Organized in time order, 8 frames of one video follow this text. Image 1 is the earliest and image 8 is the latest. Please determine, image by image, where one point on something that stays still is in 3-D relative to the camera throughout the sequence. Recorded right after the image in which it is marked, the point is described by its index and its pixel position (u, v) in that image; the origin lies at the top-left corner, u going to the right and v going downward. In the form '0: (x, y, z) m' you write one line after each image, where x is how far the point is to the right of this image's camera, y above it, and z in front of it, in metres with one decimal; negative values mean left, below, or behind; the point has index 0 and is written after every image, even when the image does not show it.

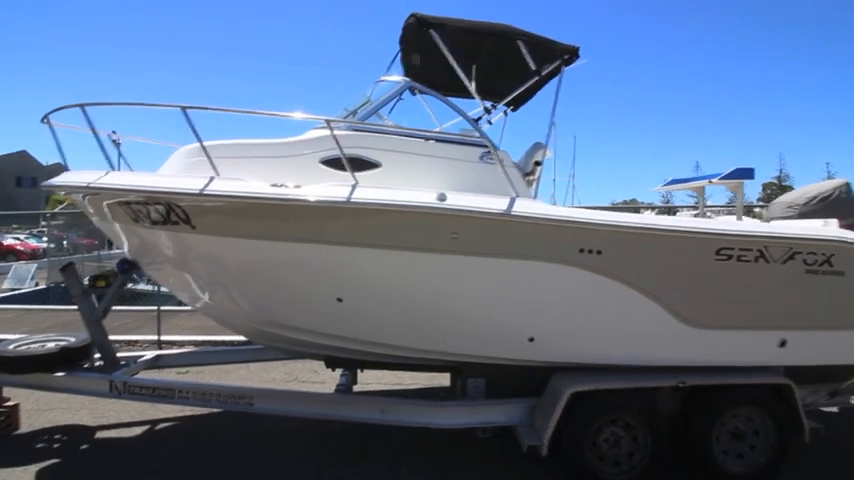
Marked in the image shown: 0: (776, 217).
0: (+2.5, +0.2, +4.3) m
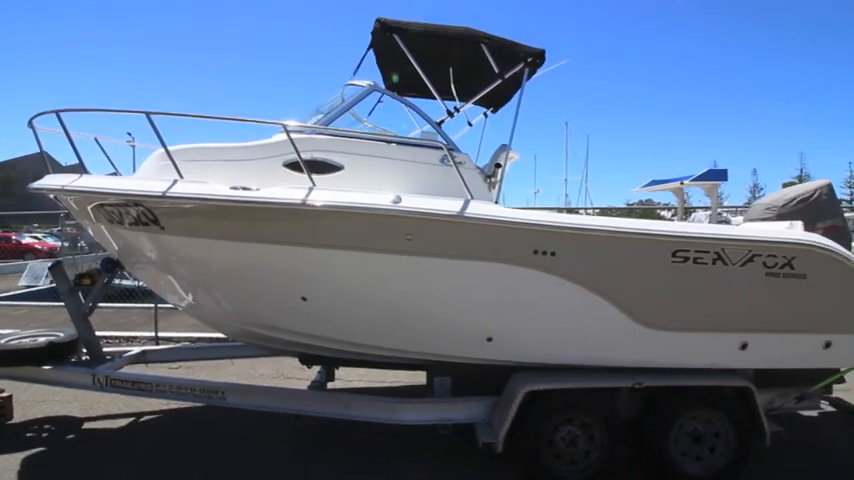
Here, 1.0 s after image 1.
0: (+2.4, +0.2, +4.3) m
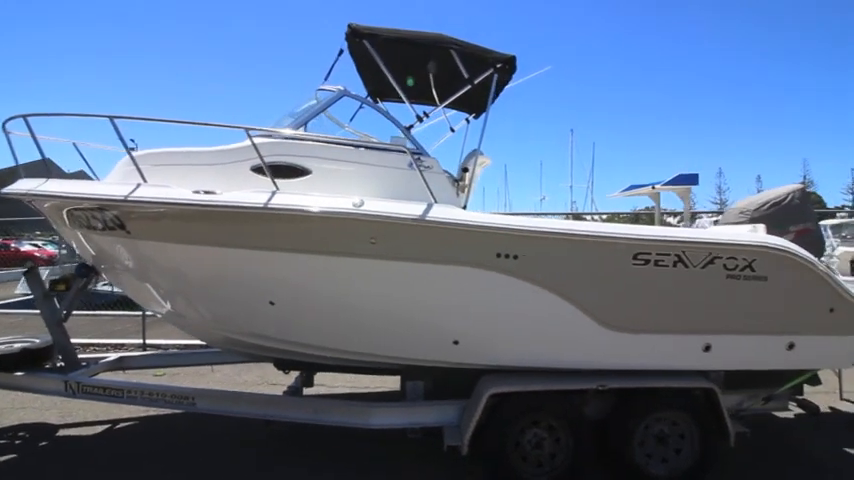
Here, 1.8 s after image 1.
0: (+2.2, +0.1, +4.3) m
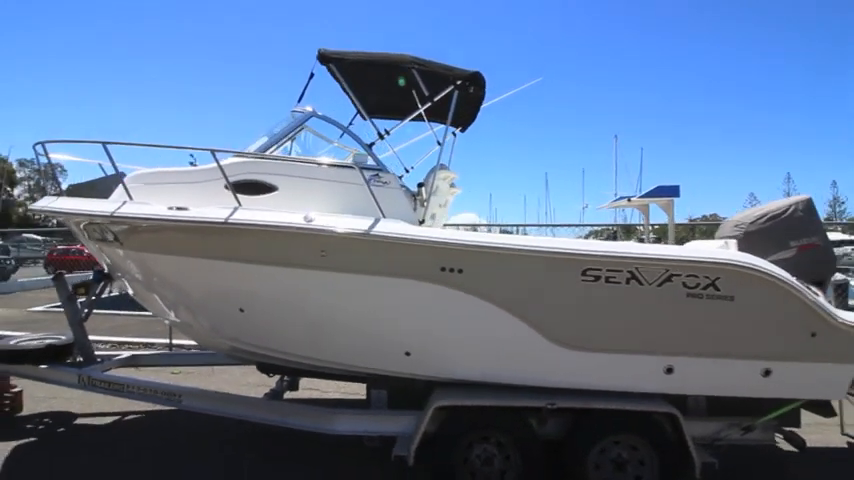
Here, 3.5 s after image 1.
0: (+2.1, 0.0, +4.1) m
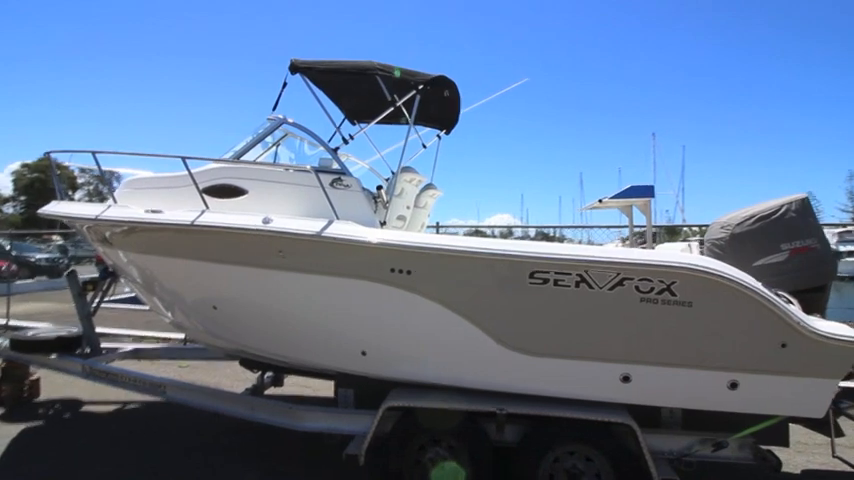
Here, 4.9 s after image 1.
0: (+1.9, 0.0, +3.8) m
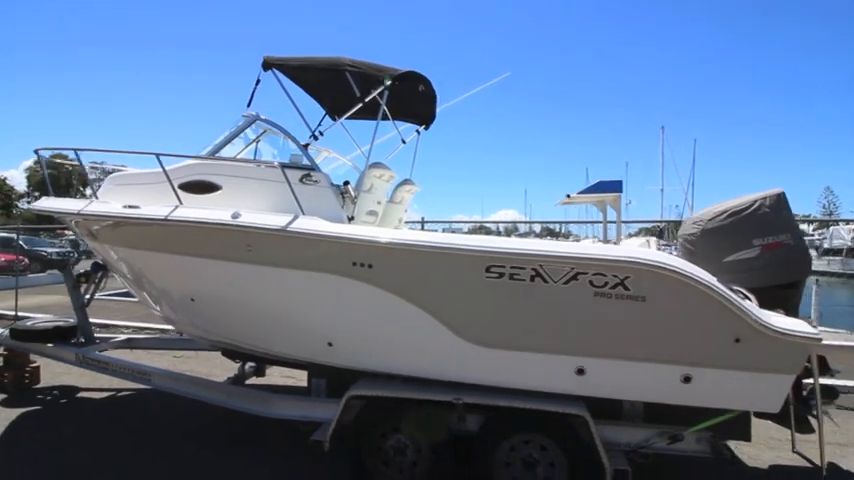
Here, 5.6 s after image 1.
0: (+1.7, 0.0, +3.8) m
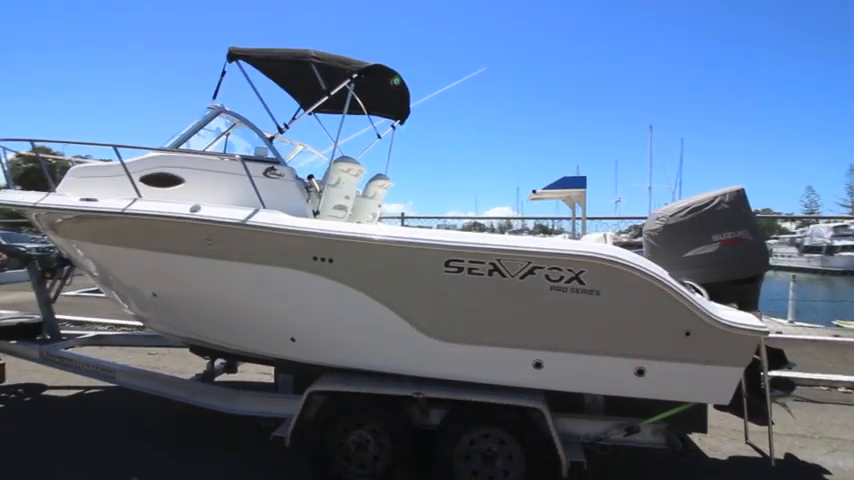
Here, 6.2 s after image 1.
0: (+1.5, +0.1, +3.9) m
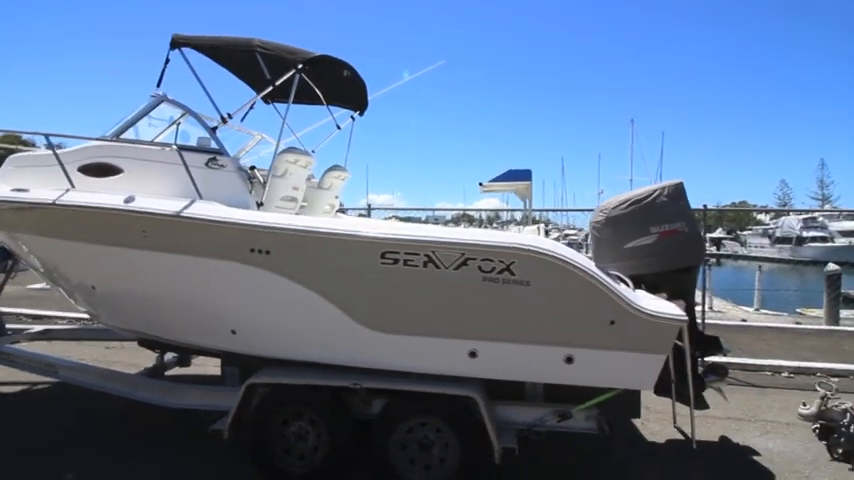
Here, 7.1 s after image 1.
0: (+1.1, +0.1, +4.0) m
